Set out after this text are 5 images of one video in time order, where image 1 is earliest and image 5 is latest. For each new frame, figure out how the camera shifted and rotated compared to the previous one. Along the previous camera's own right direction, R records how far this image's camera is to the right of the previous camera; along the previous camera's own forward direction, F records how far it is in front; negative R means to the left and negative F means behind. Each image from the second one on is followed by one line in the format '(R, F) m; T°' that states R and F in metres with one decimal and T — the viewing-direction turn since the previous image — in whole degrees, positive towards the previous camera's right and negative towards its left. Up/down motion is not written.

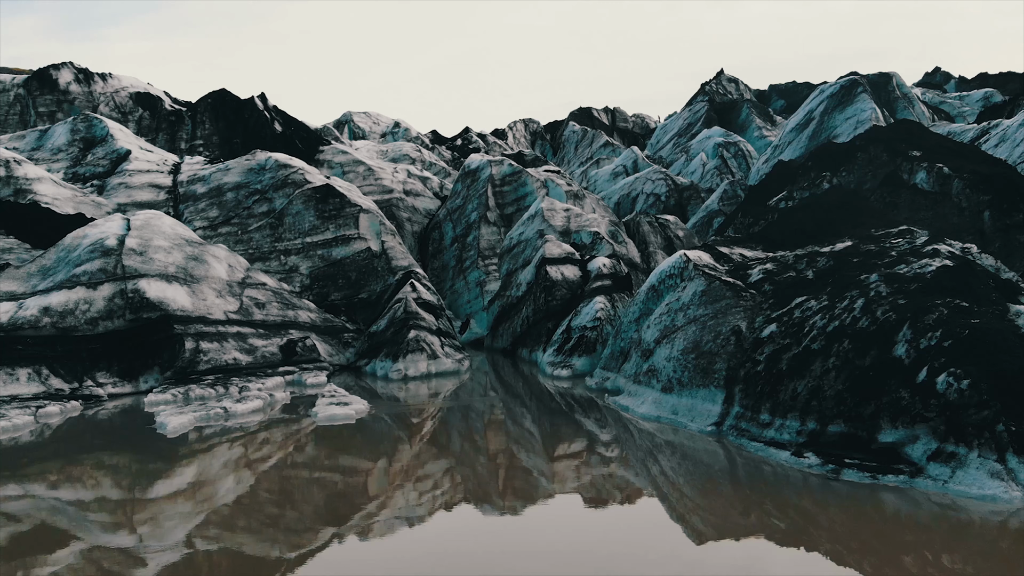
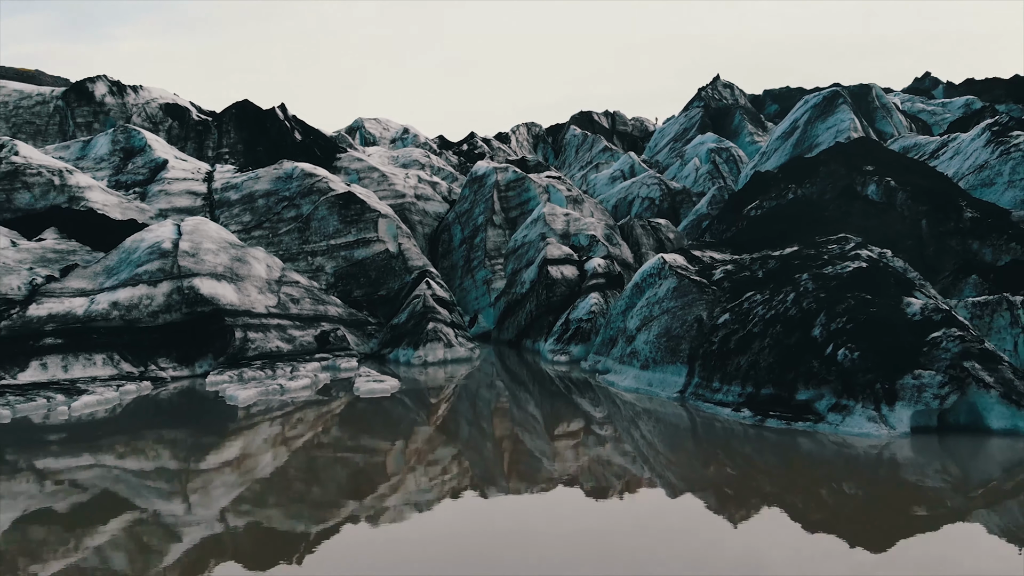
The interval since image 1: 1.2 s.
(-0.1, -2.7) m; 0°
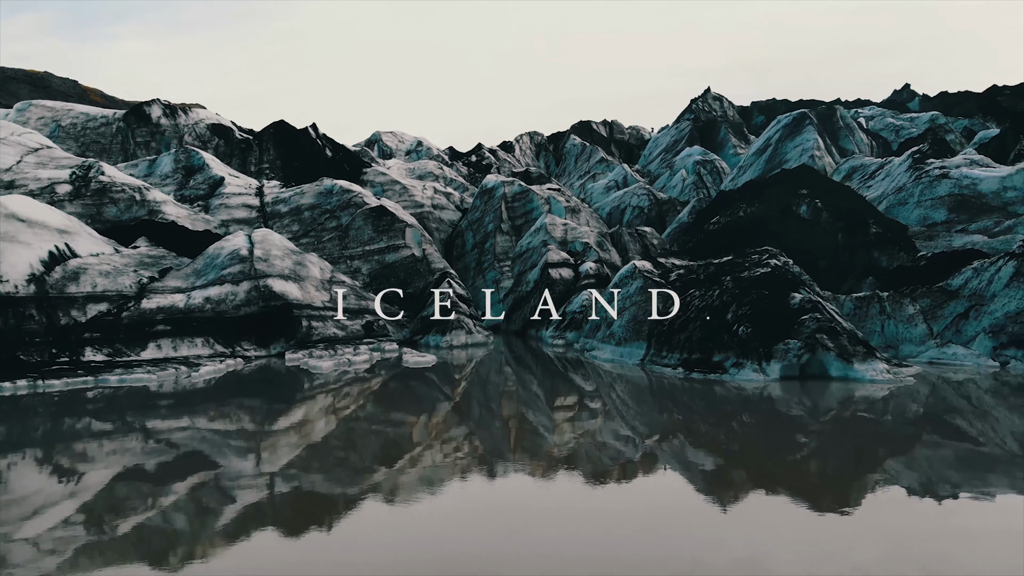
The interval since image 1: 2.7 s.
(-0.2, -5.5) m; 0°
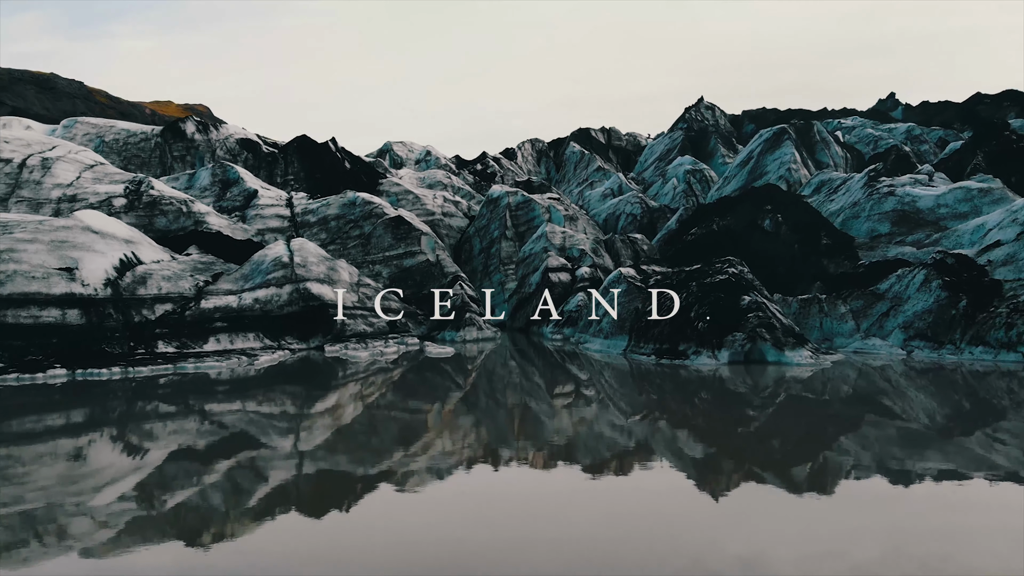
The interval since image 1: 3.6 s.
(-0.1, -4.3) m; 0°
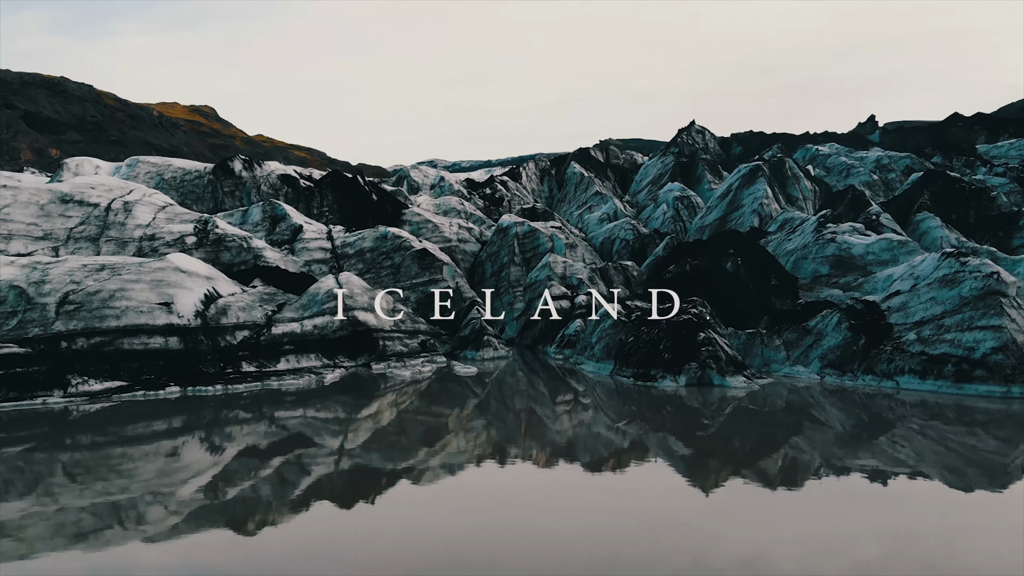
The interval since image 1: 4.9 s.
(-0.3, -7.0) m; 0°
